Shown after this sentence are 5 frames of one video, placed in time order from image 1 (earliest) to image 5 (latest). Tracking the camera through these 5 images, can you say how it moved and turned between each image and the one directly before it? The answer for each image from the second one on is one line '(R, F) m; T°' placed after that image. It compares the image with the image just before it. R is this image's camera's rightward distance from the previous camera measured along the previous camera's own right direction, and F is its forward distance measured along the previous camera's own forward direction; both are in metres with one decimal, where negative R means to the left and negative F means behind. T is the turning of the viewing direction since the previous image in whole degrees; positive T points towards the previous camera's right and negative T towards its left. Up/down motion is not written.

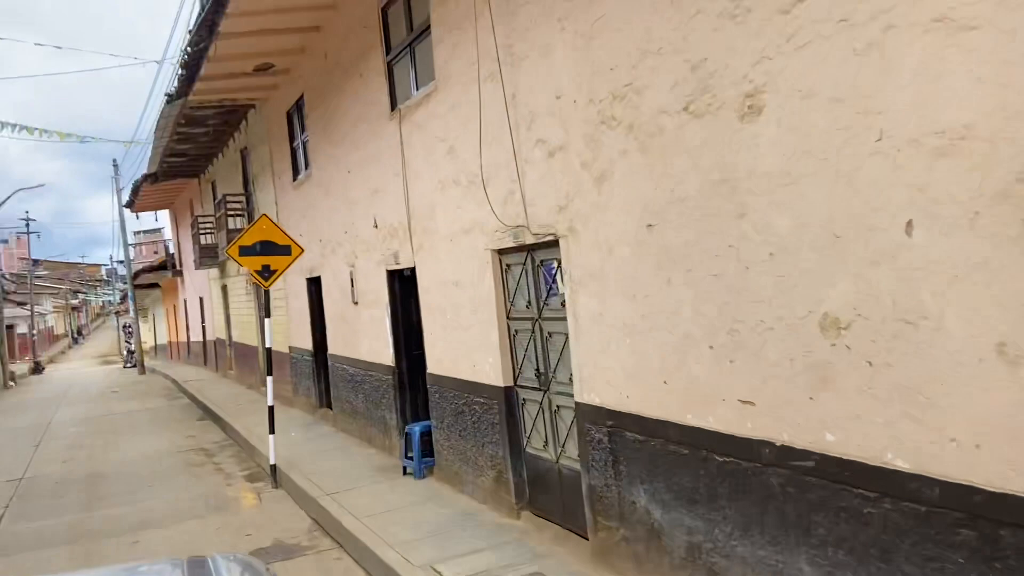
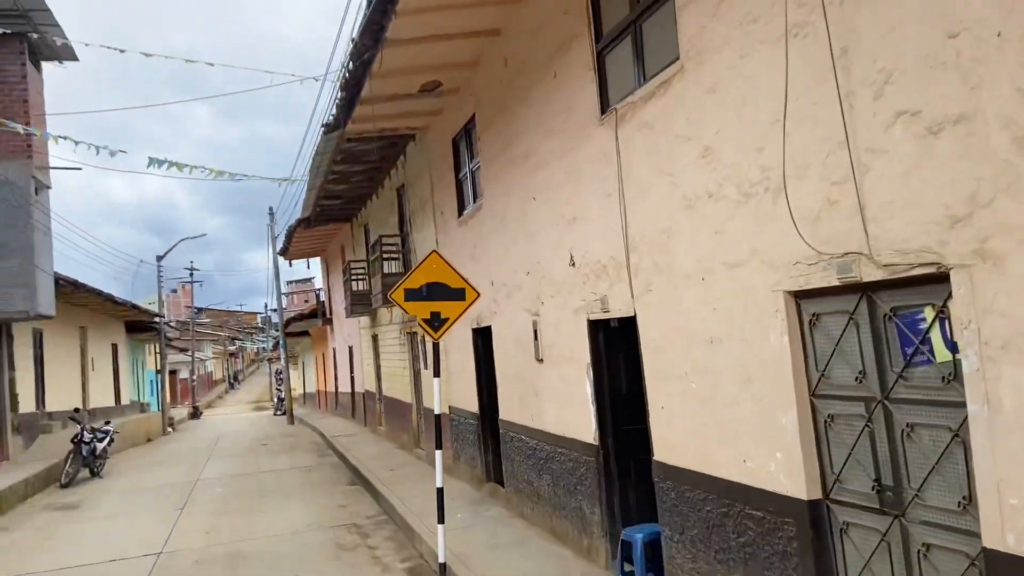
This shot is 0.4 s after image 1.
(-0.8, +1.7) m; -10°
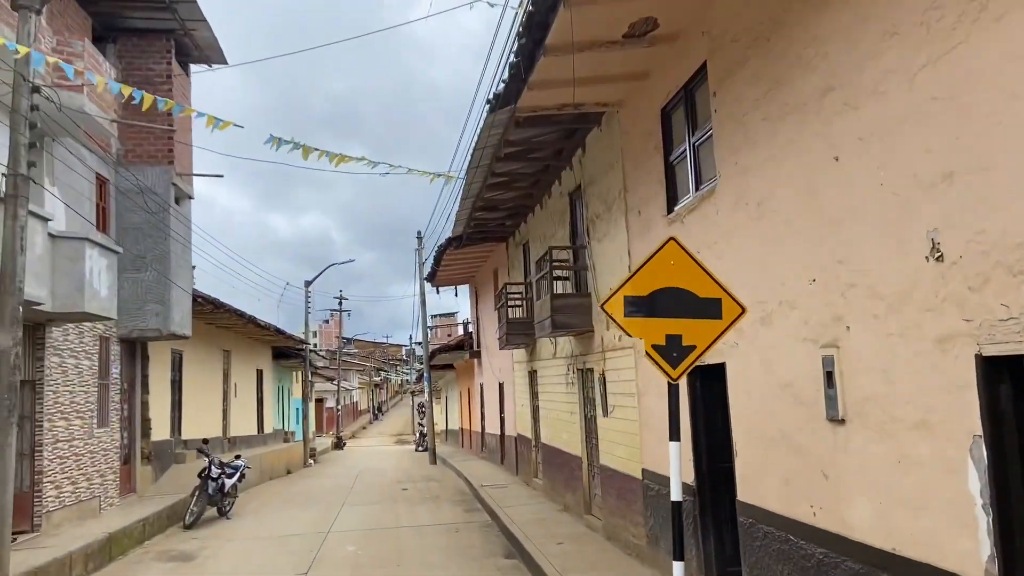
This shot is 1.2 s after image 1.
(-0.8, +2.5) m; -10°
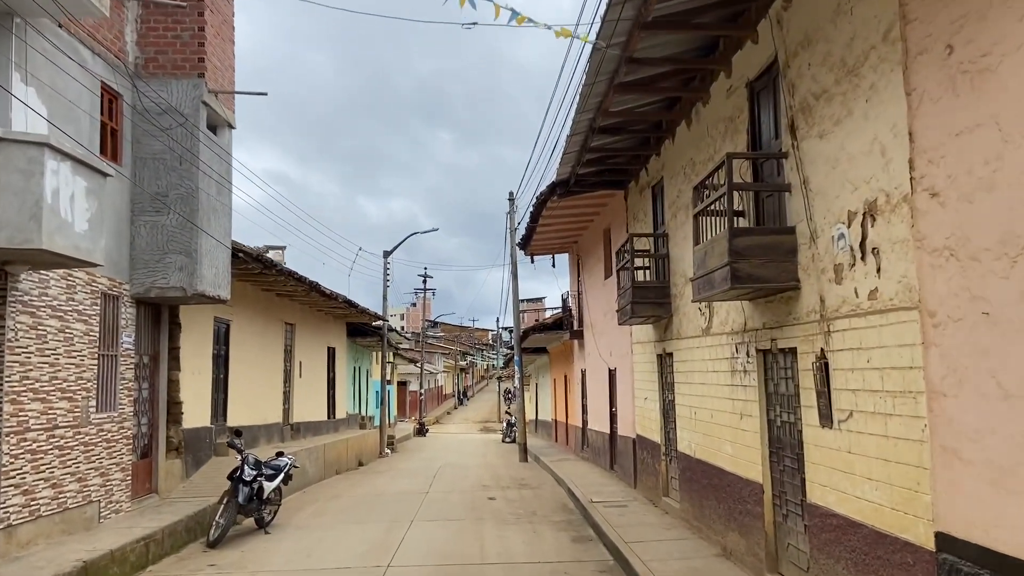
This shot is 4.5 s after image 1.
(-0.5, +3.5) m; -6°
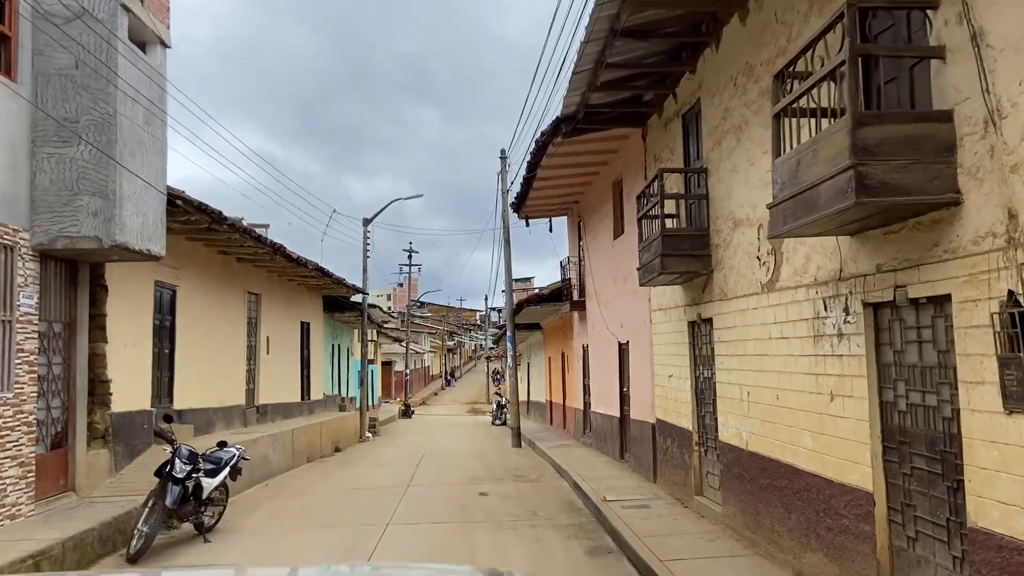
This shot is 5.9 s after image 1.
(-0.1, +2.1) m; +1°
